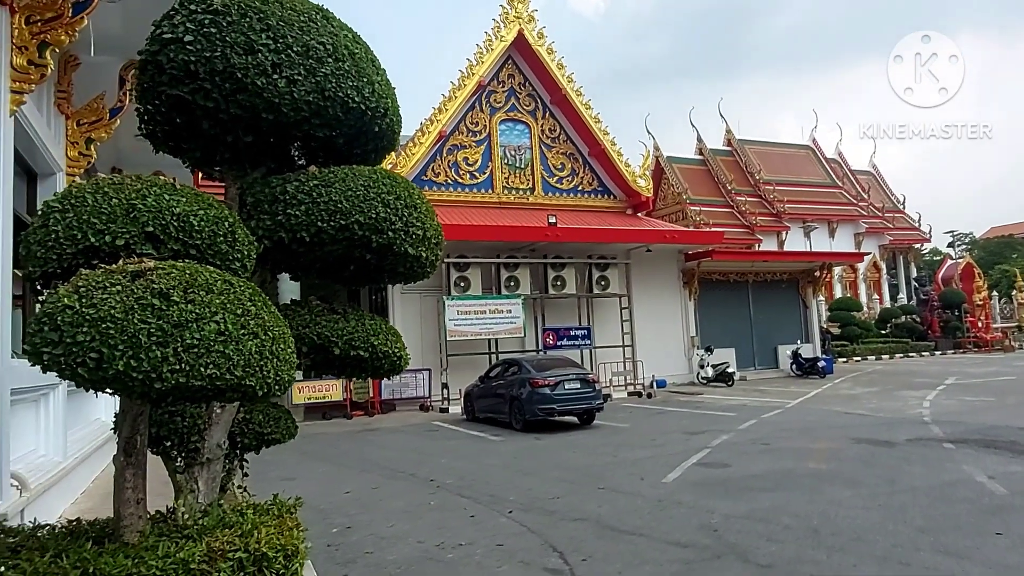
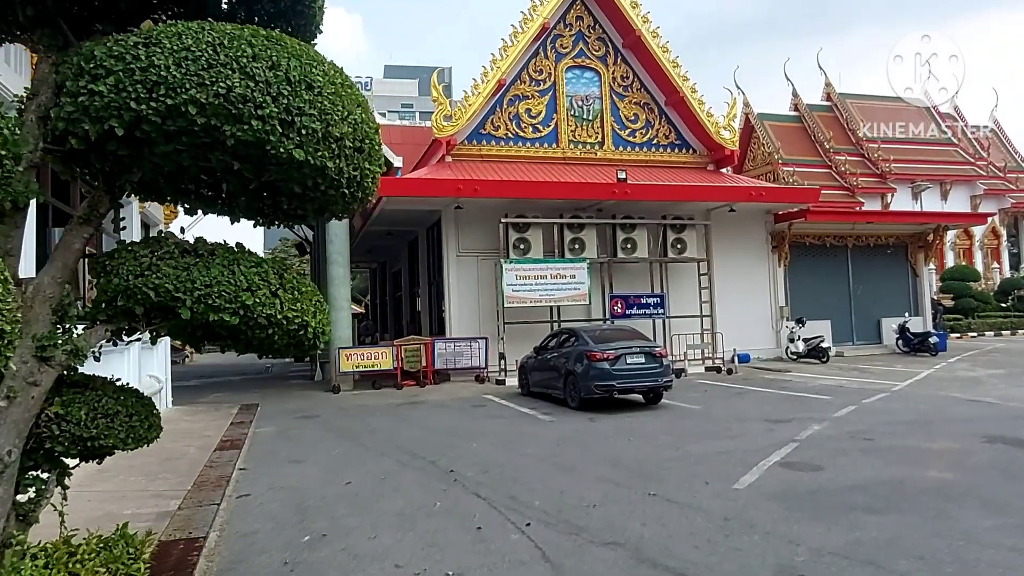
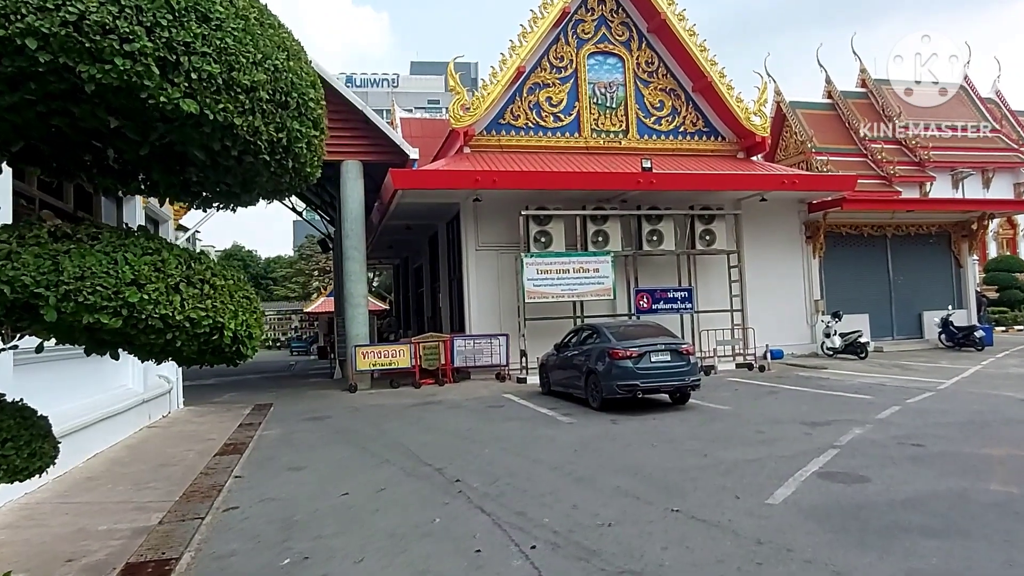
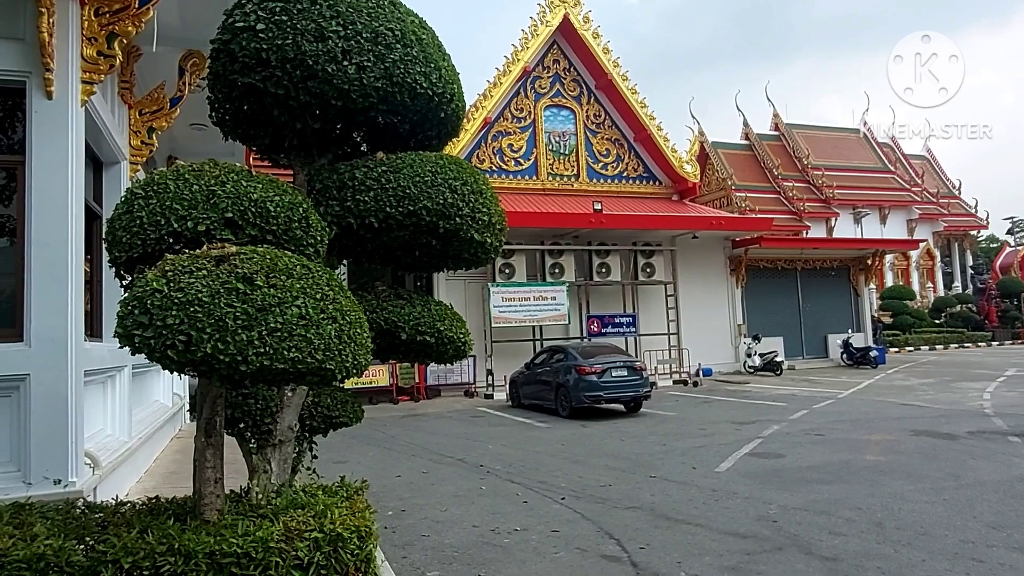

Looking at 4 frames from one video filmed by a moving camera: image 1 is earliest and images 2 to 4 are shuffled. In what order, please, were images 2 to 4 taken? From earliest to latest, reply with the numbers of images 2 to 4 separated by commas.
4, 2, 3
